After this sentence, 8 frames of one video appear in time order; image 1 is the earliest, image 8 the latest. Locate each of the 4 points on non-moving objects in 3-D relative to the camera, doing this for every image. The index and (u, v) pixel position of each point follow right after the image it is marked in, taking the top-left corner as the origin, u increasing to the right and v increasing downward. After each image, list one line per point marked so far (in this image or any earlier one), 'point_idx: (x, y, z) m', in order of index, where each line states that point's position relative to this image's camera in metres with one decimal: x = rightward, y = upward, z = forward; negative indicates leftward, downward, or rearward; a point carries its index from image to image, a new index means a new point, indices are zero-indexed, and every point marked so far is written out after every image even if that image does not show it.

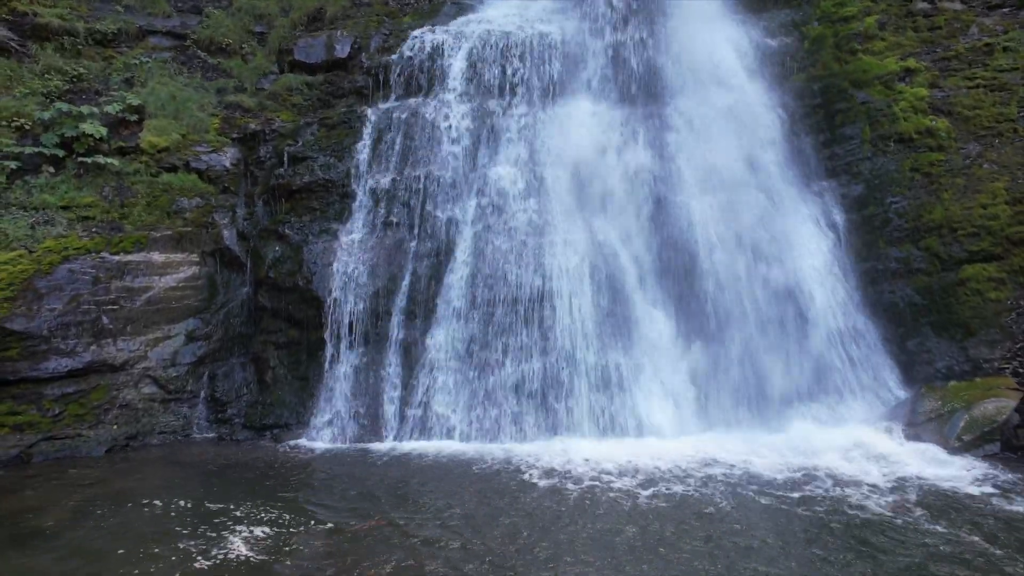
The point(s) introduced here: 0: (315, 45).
0: (-3.0, +3.7, +10.5) m
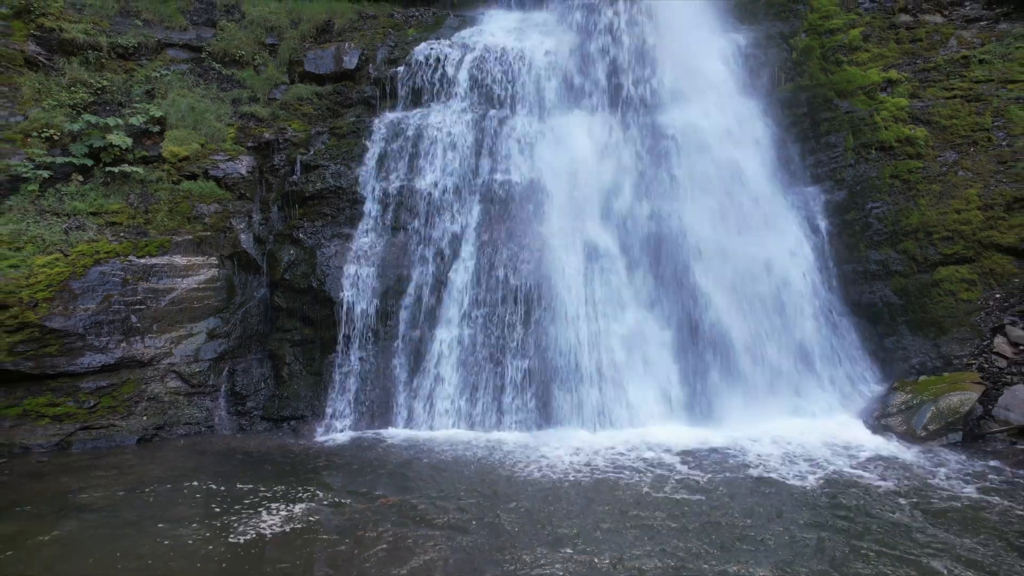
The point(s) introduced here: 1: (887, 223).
0: (-3.0, +3.7, +11.0) m
1: (+5.0, +0.9, +9.1) m
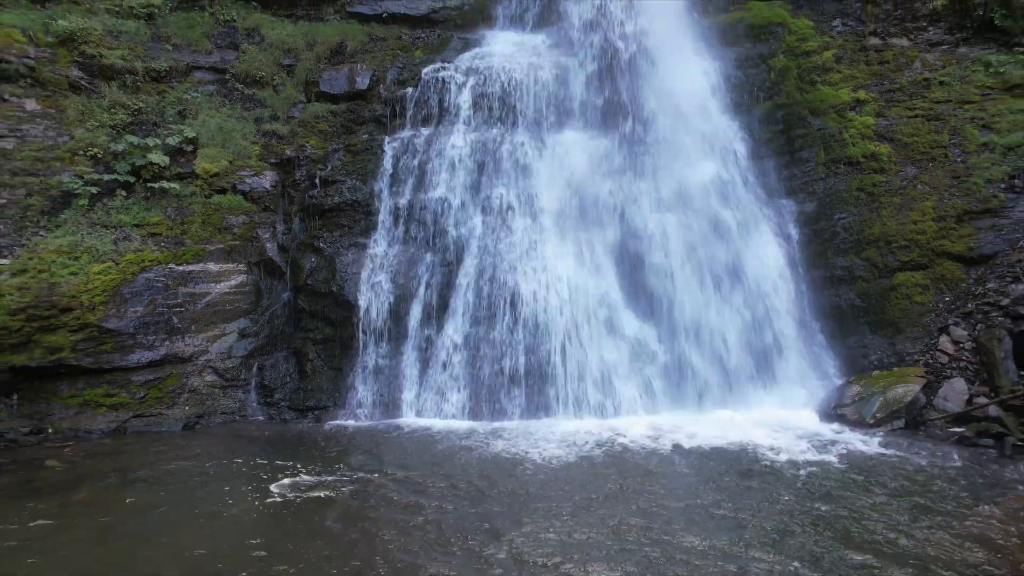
0: (-3.0, +3.6, +12.0) m
1: (+4.9, +0.8, +10.1) m
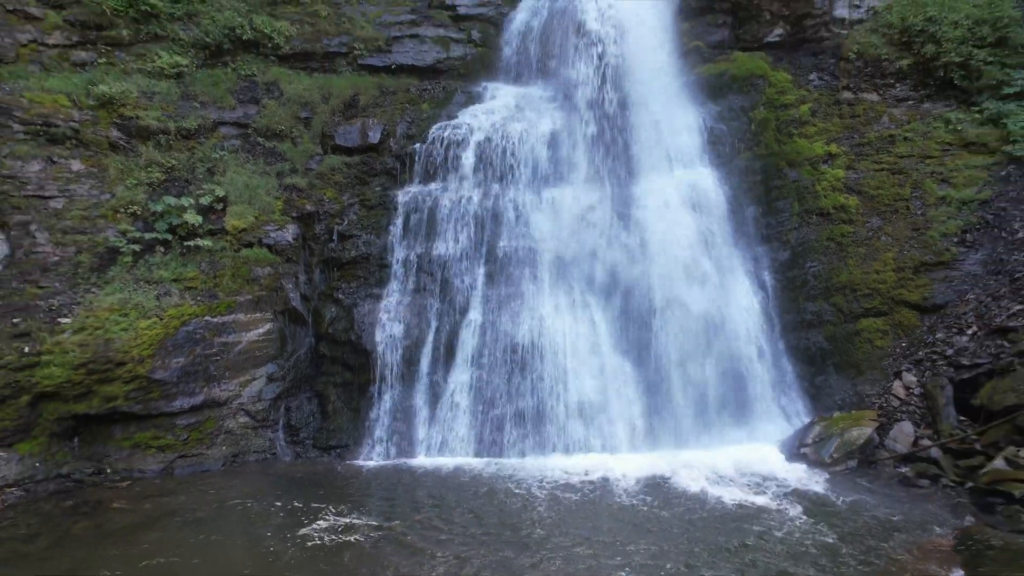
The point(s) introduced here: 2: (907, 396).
0: (-3.0, +3.0, +13.0) m
1: (+4.9, +0.1, +11.1) m
2: (+5.3, -1.4, +9.3) m
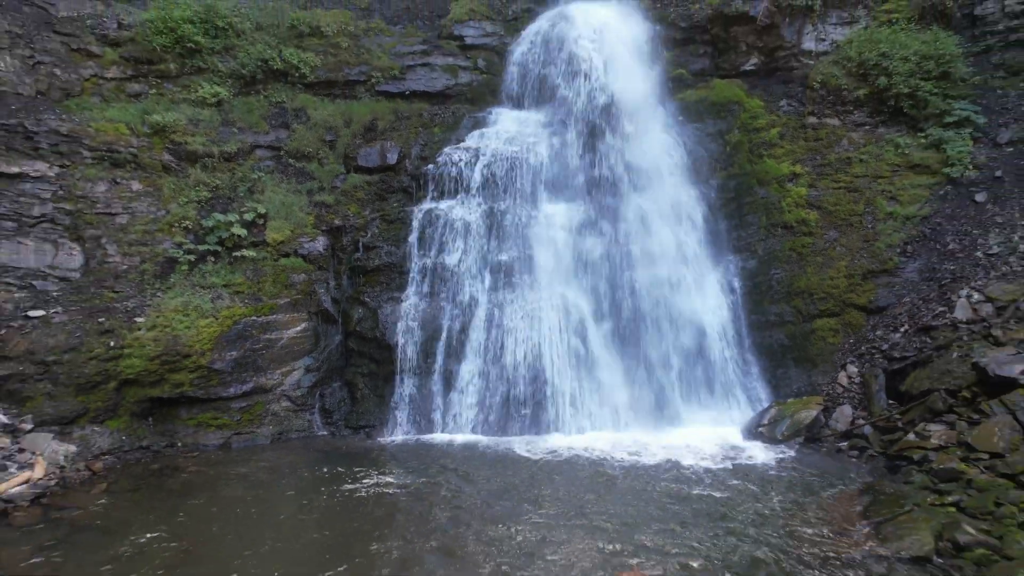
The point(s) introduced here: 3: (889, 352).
0: (-3.0, +2.9, +14.7) m
1: (+5.0, 0.0, +12.7) m
2: (+5.3, -1.5, +10.9) m
3: (+5.9, -1.0, +10.8) m
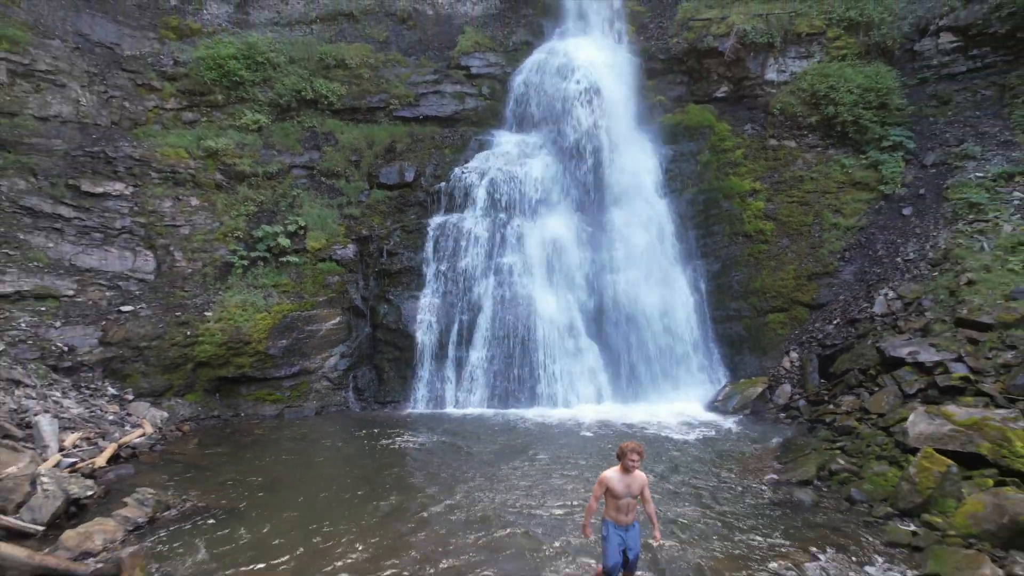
0: (-2.9, +2.9, +17.0) m
1: (+5.0, 0.0, +15.0) m
2: (+5.3, -1.5, +13.2) m
3: (+5.9, -1.0, +13.1) m
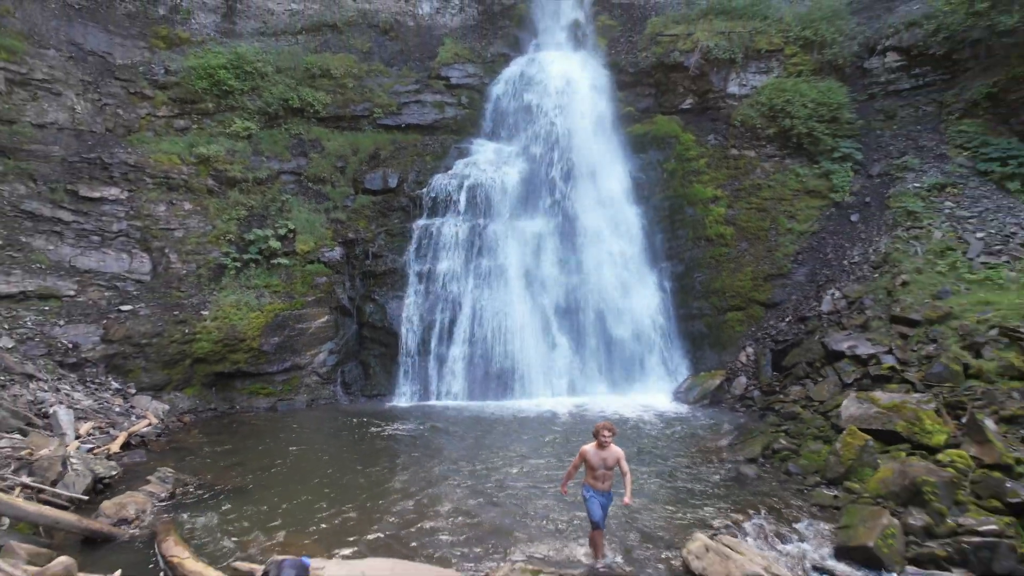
0: (-3.5, +2.9, +17.9) m
1: (+4.5, 0.0, +16.2) m
2: (+4.9, -1.5, +14.4) m
3: (+5.4, -1.0, +14.3) m
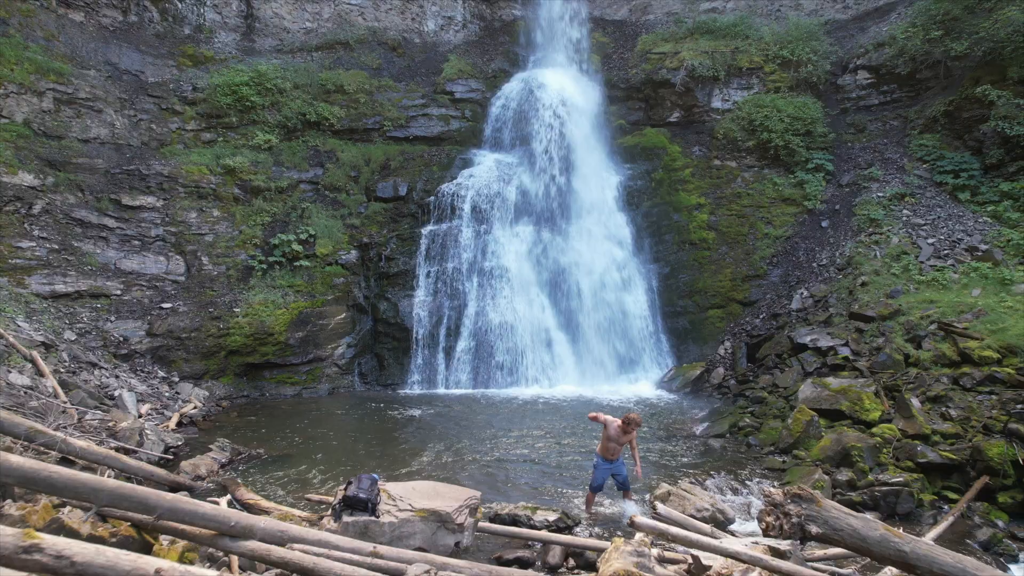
0: (-3.5, +2.9, +19.4) m
1: (+4.5, 0.0, +17.7) m
2: (+4.9, -1.5, +15.9) m
3: (+5.4, -1.0, +15.8) m
